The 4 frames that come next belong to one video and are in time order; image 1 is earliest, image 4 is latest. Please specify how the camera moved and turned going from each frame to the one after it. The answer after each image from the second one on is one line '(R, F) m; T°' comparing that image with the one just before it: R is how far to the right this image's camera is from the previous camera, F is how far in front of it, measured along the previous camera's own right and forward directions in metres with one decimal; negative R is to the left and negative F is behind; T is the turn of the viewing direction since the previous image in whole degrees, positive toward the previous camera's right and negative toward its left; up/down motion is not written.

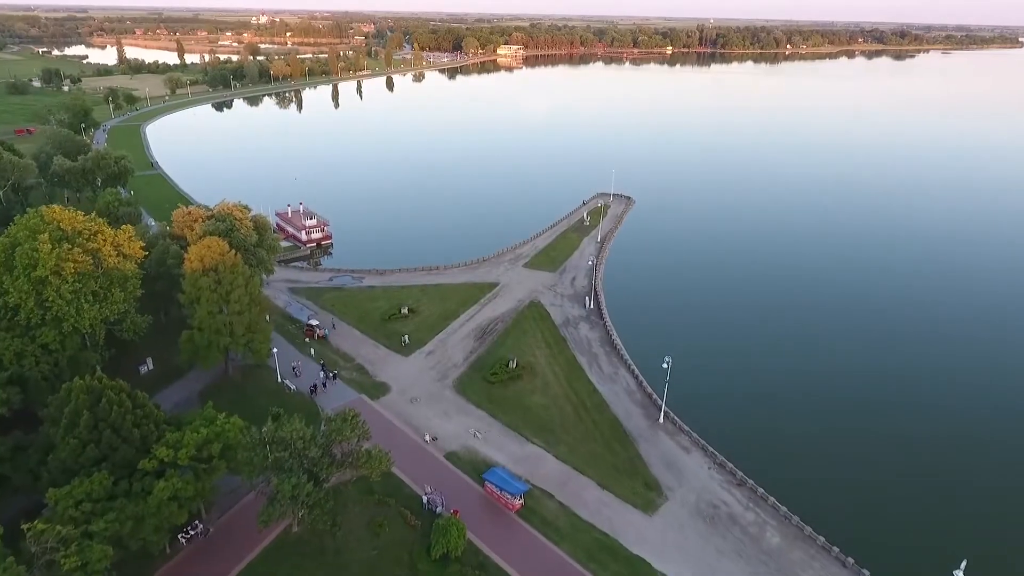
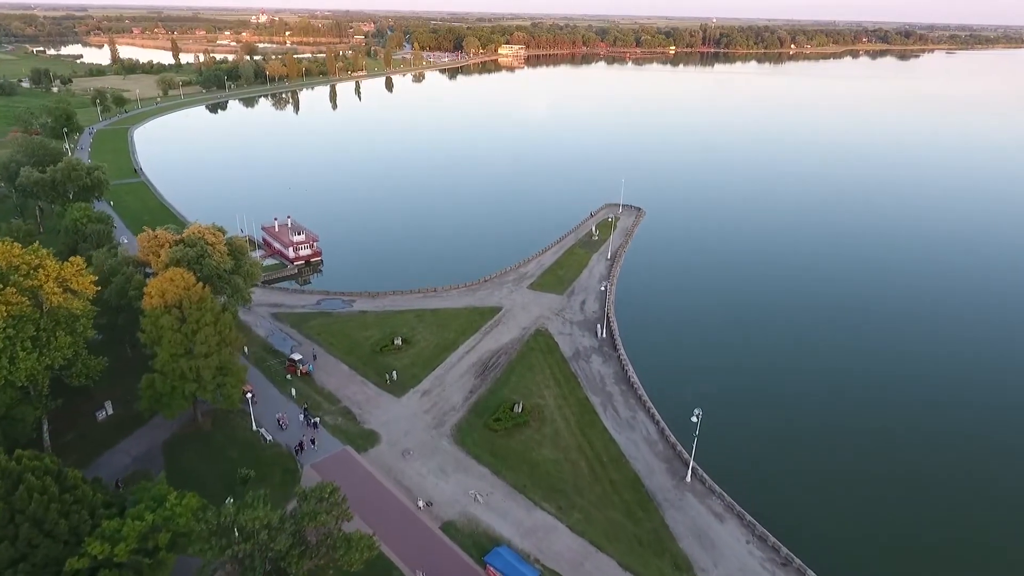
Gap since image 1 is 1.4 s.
(-0.3, +5.1) m; 0°
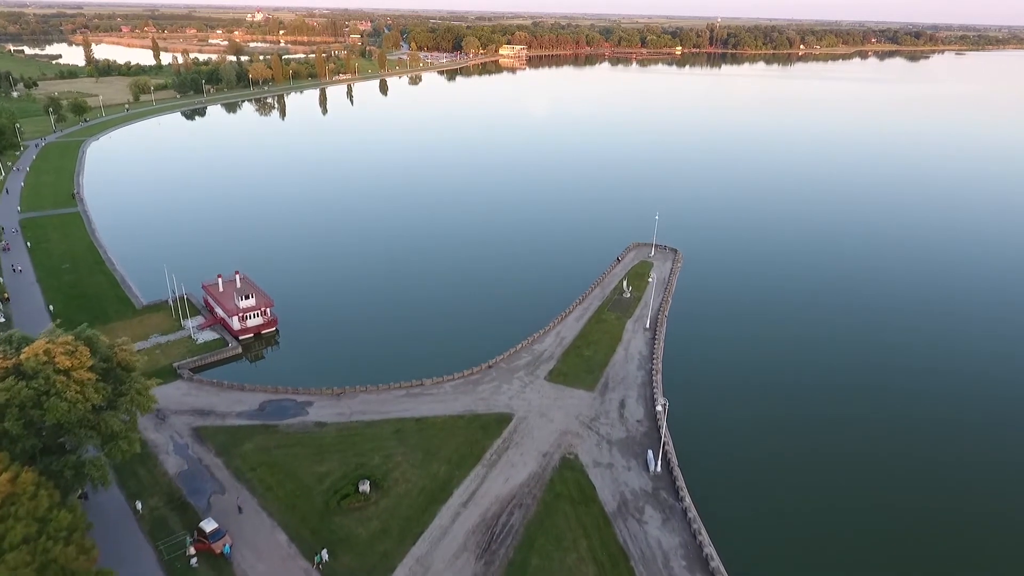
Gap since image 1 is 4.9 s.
(-1.1, +15.1) m; 0°
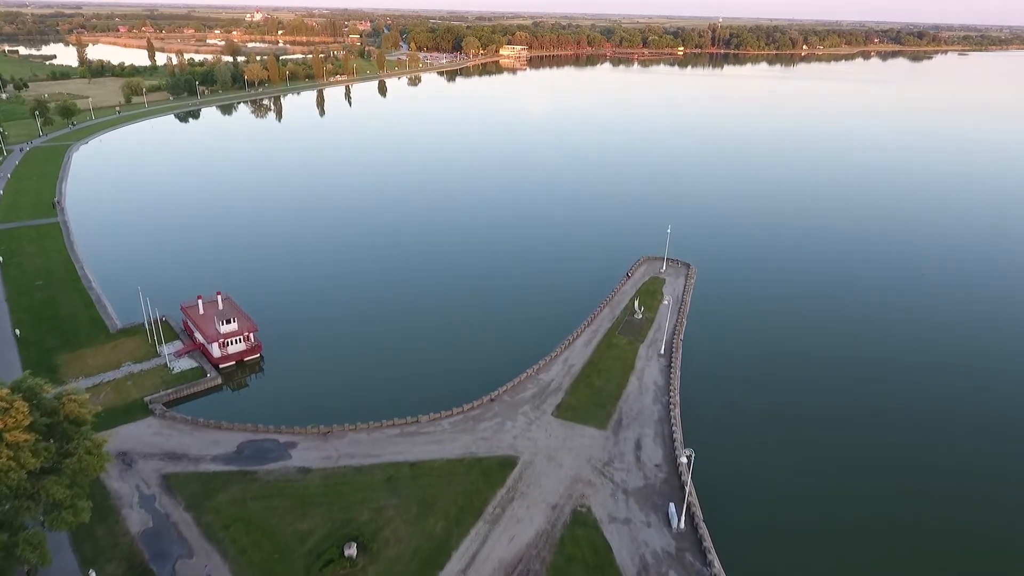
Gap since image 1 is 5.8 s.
(-0.3, +3.9) m; 0°
